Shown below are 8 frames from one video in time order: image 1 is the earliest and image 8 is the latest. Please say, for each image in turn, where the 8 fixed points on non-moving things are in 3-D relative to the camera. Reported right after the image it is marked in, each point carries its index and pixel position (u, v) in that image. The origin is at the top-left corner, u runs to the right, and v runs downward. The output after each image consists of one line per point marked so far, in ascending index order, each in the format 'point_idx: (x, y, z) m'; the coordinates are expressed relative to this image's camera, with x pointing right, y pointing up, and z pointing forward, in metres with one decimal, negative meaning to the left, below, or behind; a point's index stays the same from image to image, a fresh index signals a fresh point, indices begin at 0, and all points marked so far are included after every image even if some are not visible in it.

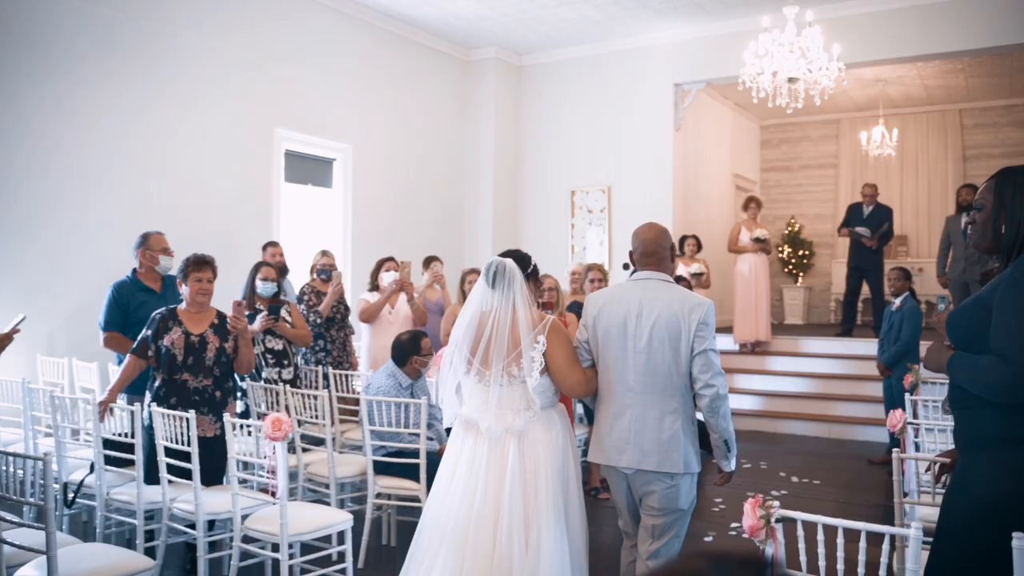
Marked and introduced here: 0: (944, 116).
0: (+6.2, +2.5, +12.2) m
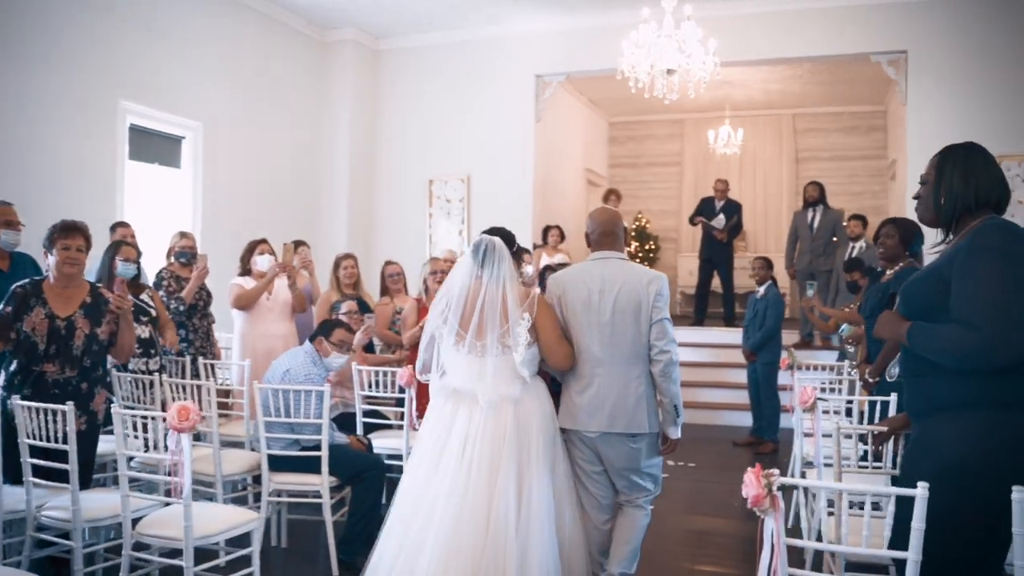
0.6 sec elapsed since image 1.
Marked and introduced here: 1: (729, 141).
0: (+4.1, +2.6, +13.0) m
1: (+2.9, +2.0, +11.5) m
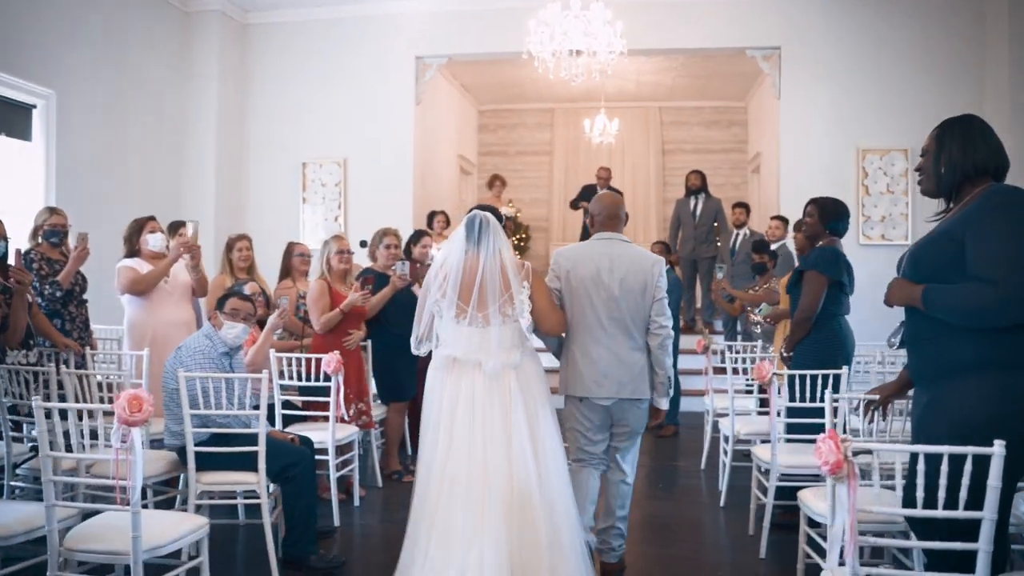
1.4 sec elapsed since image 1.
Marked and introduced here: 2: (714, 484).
0: (+2.1, +2.7, +13.3) m
1: (+1.3, +2.2, +11.6) m
2: (+1.2, -1.2, +5.4) m
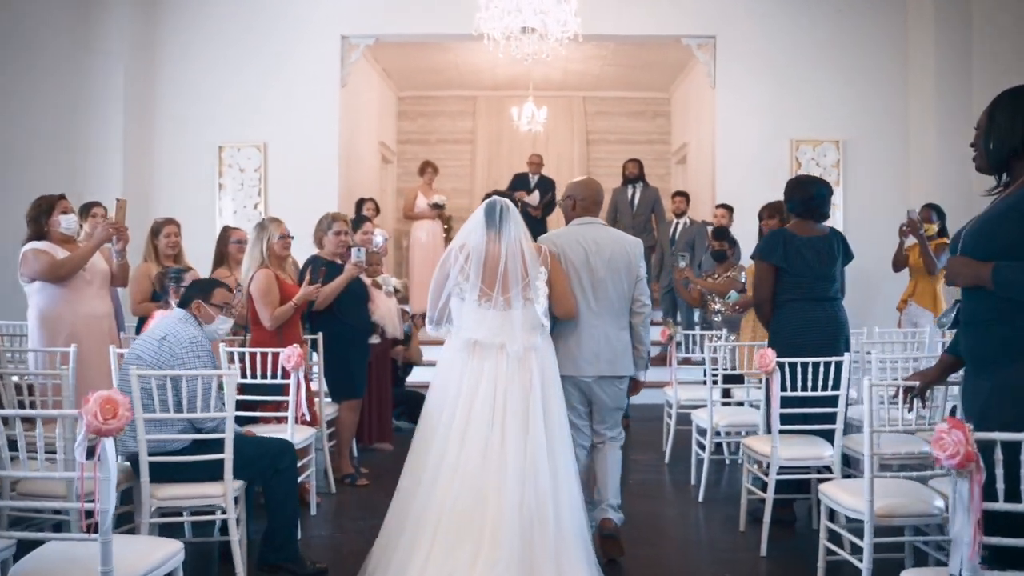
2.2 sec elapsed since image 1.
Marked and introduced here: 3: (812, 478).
0: (+0.9, +2.9, +13.2) m
1: (+0.3, +2.3, +11.4) m
2: (+1.0, -1.2, +5.2) m
3: (+1.3, -0.8, +3.8) m
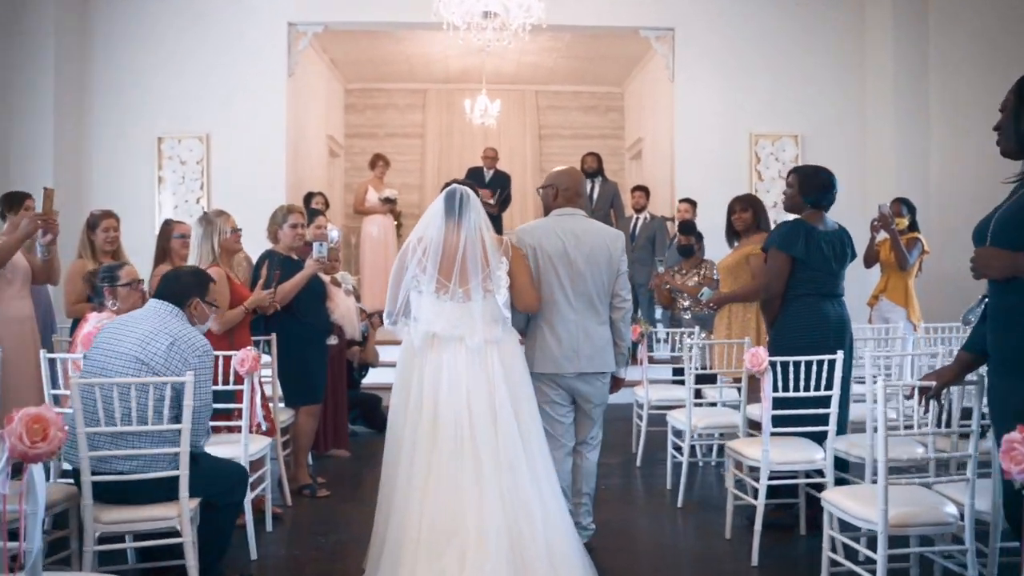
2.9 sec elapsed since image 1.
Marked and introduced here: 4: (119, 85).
0: (+0.2, +2.9, +12.9) m
1: (-0.3, +2.3, +11.1) m
2: (+0.8, -1.1, +5.0) m
3: (+1.2, -0.8, +3.6) m
4: (-3.9, +2.0, +8.4) m
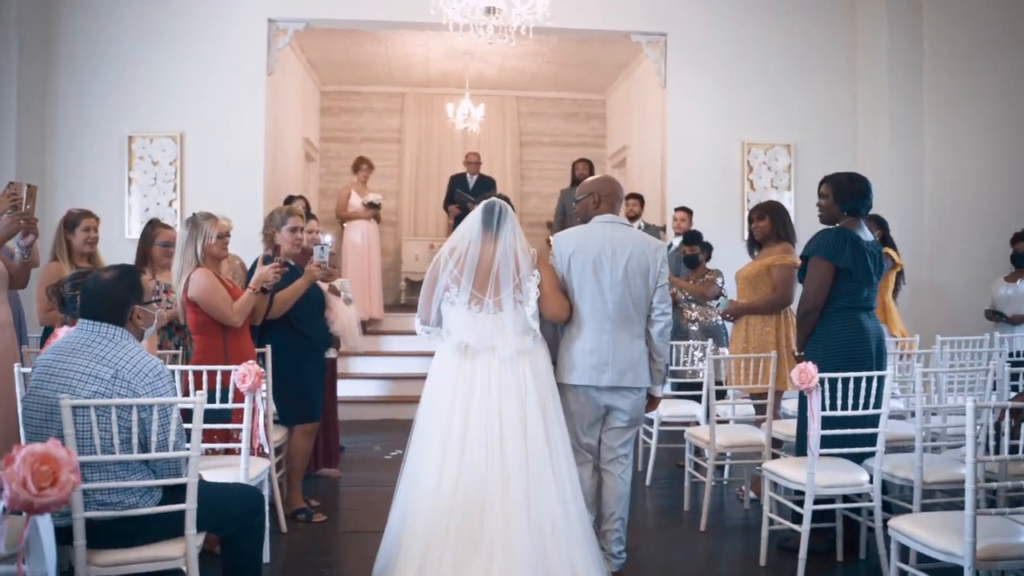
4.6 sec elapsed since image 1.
0: (-0.1, +2.8, +12.7) m
1: (-0.6, +2.2, +10.9) m
2: (+0.8, -1.2, +4.7) m
3: (+1.3, -0.9, +3.4) m
4: (-4.0, +1.9, +8.0) m
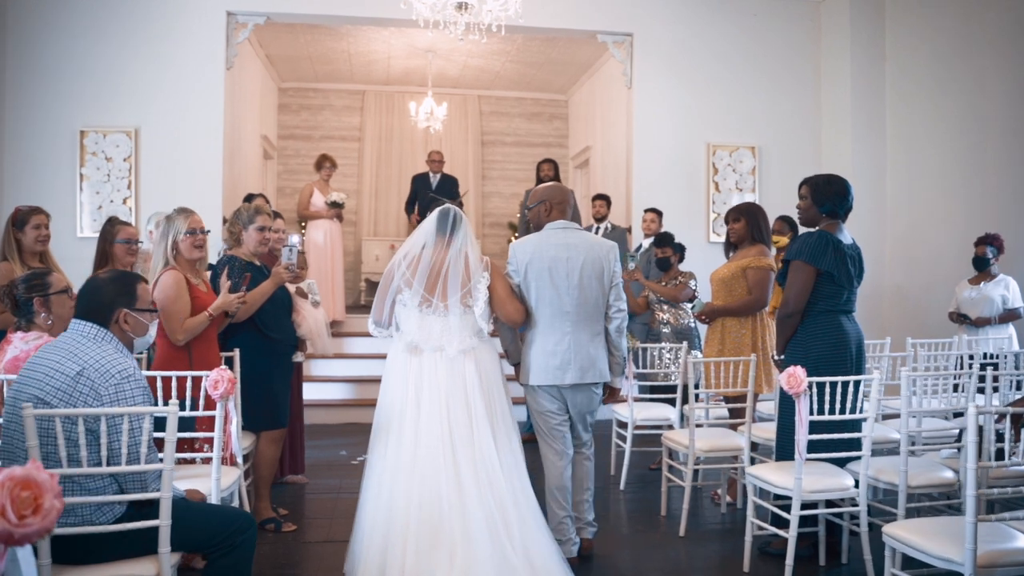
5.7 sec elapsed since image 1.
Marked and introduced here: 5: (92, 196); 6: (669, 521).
0: (-0.7, +2.8, +12.6) m
1: (-1.0, +2.2, +10.7) m
2: (+0.7, -1.2, +4.7) m
3: (+1.3, -0.9, +3.4) m
4: (-4.3, +1.9, +7.6) m
5: (-3.8, +0.8, +7.7) m
6: (+0.8, -1.2, +4.4) m
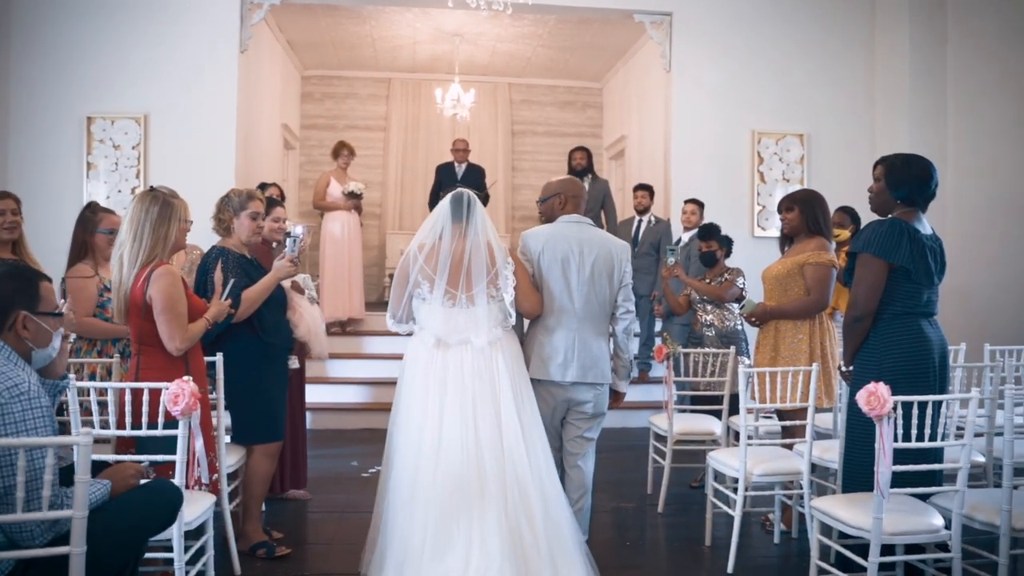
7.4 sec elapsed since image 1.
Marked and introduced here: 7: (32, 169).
0: (-0.2, +2.8, +12.1) m
1: (-0.6, +2.2, +10.2) m
2: (+0.8, -1.2, +4.2) m
3: (+1.3, -0.9, +2.8) m
4: (-4.0, +2.0, +7.3) m
5: (-3.5, +0.9, +7.3) m
6: (+0.9, -1.2, +3.9) m
7: (-4.1, +1.0, +7.3) m
